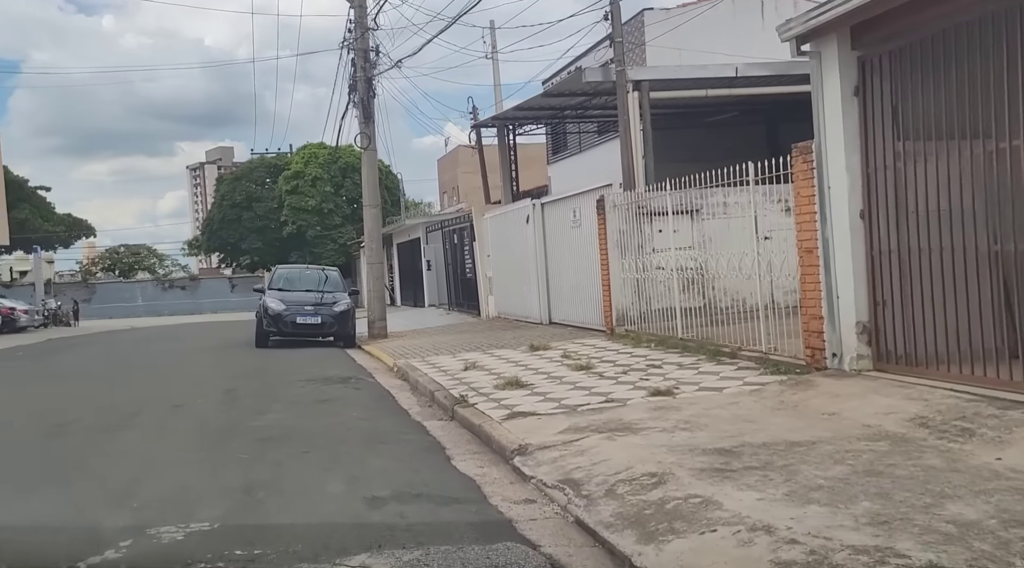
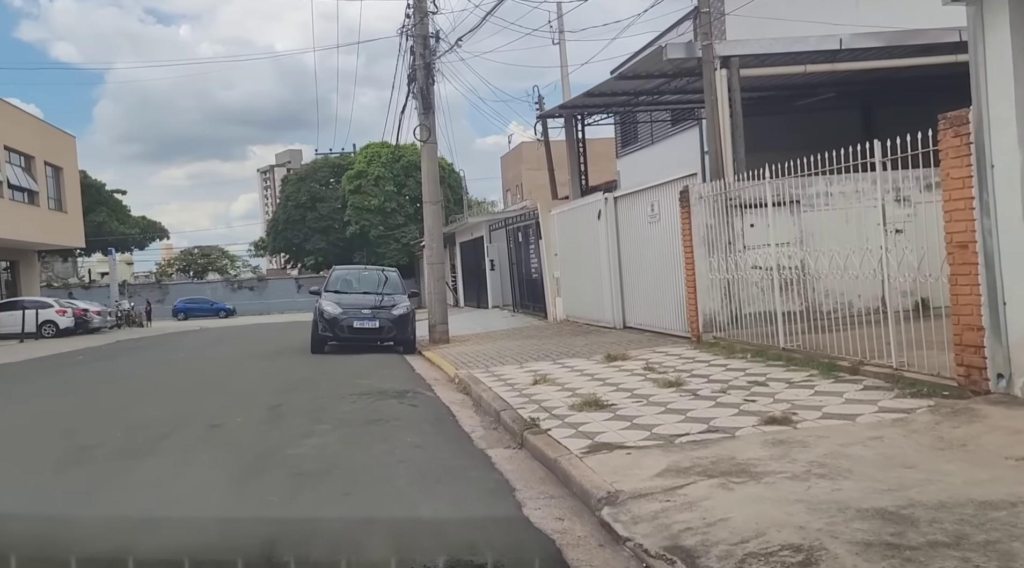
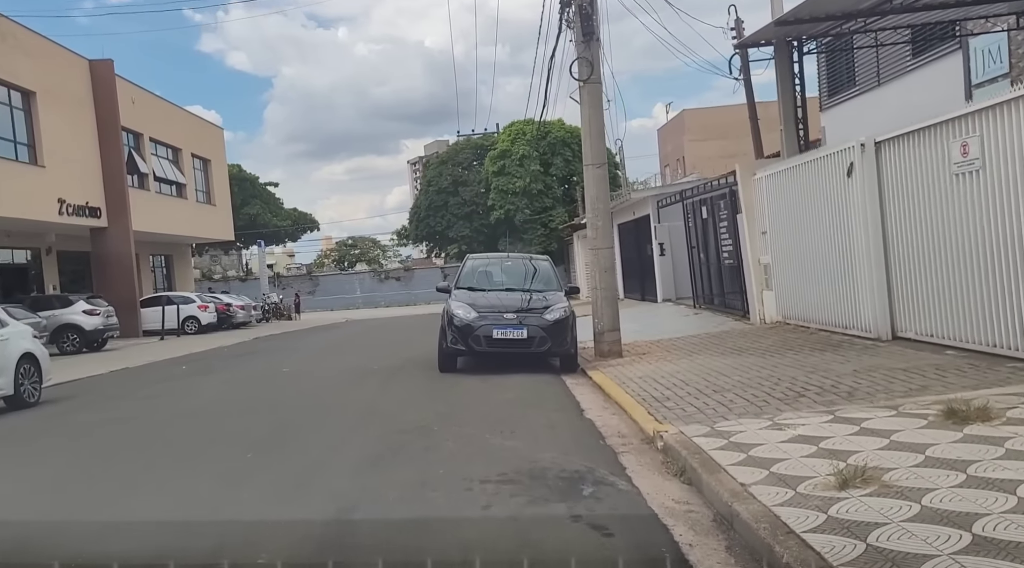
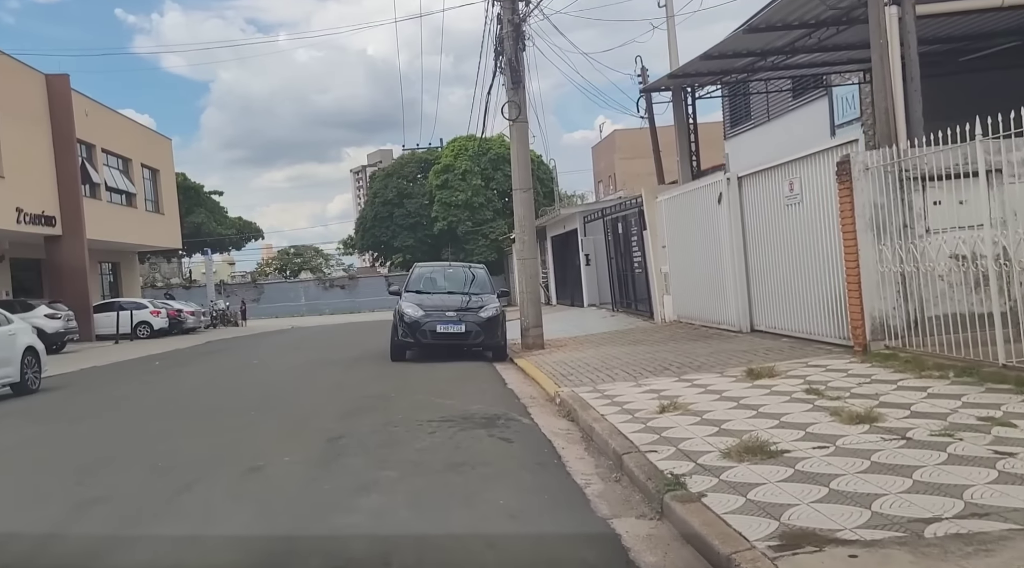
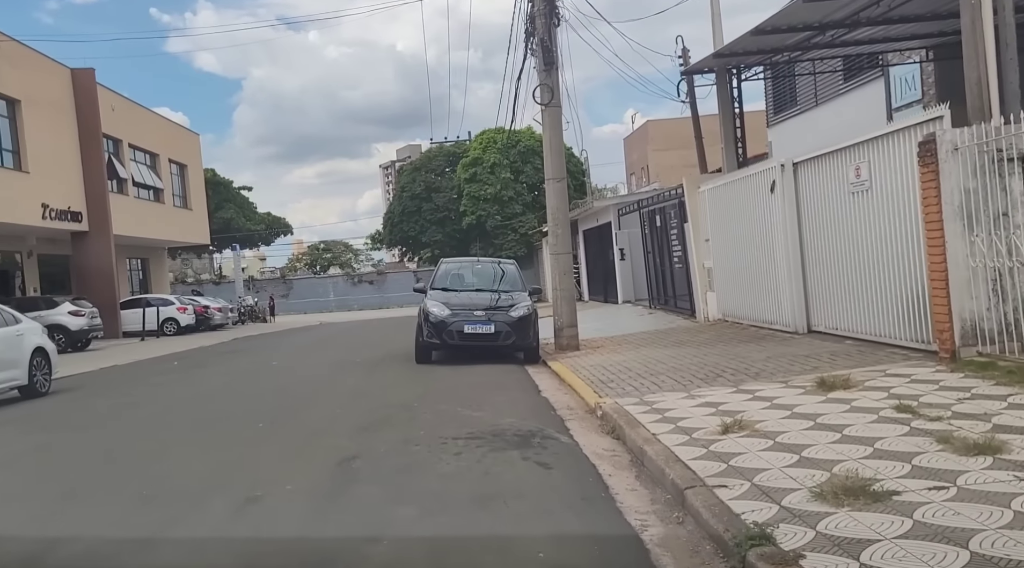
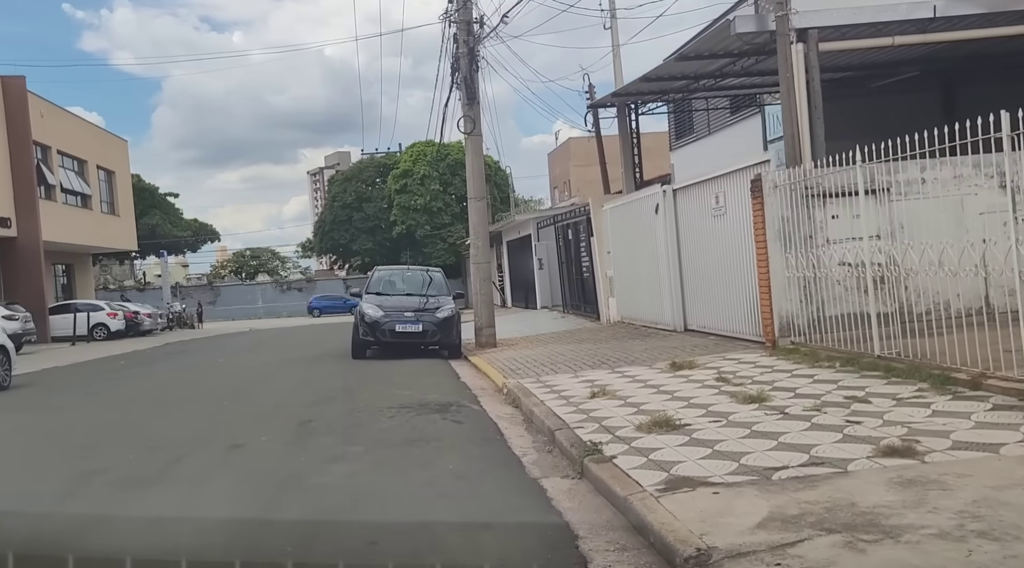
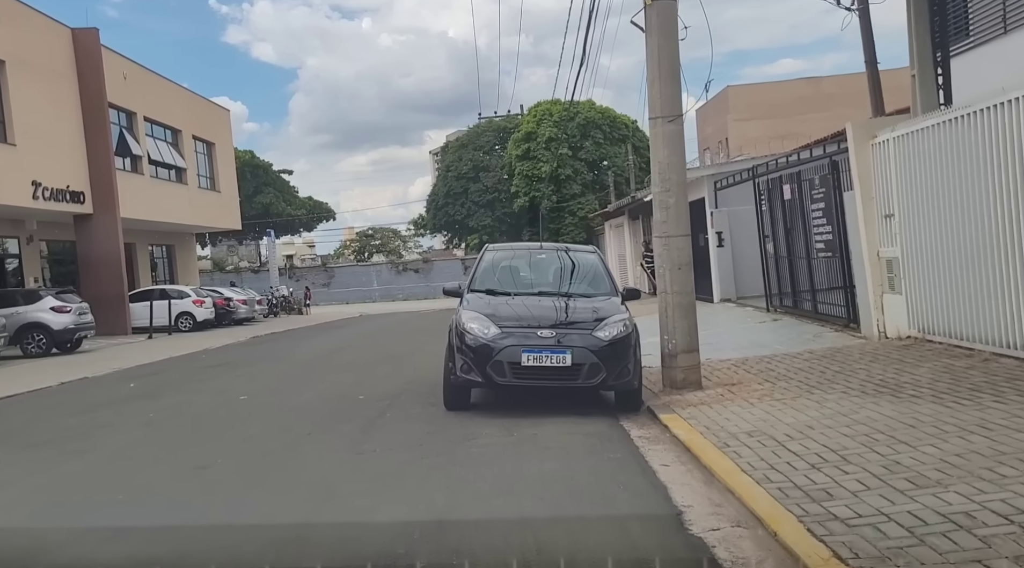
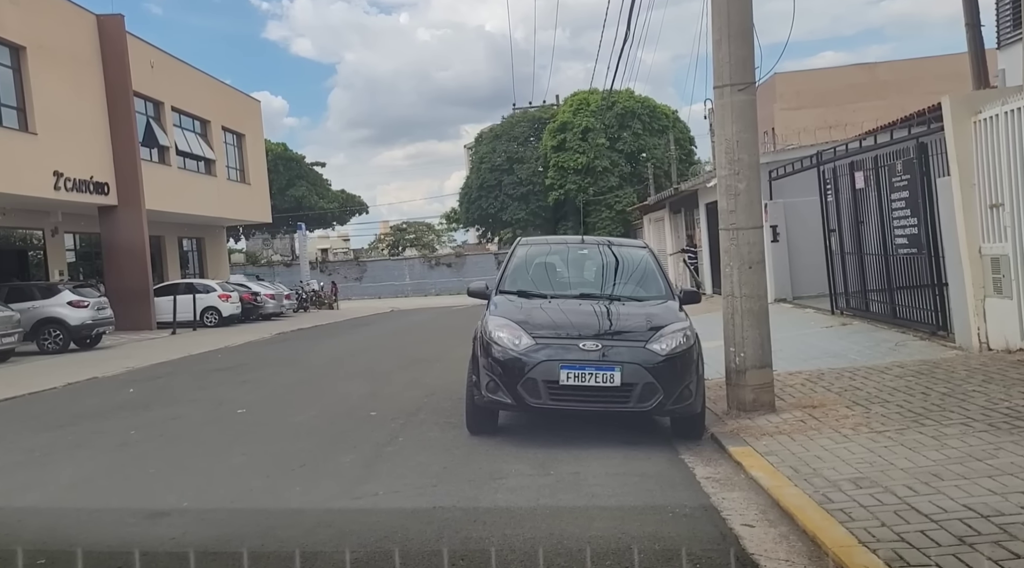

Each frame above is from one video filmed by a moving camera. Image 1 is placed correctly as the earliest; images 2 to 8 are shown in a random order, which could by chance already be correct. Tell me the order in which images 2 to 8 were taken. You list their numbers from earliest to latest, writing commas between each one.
2, 6, 4, 5, 3, 7, 8
